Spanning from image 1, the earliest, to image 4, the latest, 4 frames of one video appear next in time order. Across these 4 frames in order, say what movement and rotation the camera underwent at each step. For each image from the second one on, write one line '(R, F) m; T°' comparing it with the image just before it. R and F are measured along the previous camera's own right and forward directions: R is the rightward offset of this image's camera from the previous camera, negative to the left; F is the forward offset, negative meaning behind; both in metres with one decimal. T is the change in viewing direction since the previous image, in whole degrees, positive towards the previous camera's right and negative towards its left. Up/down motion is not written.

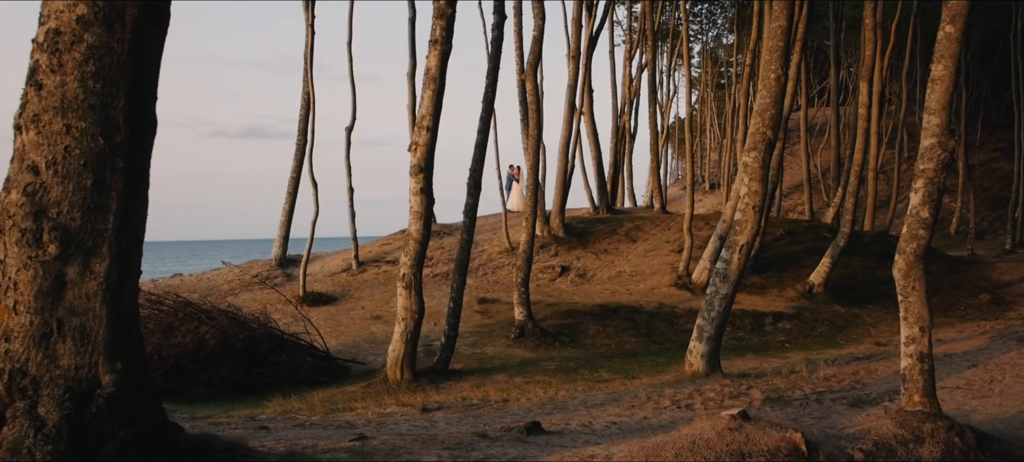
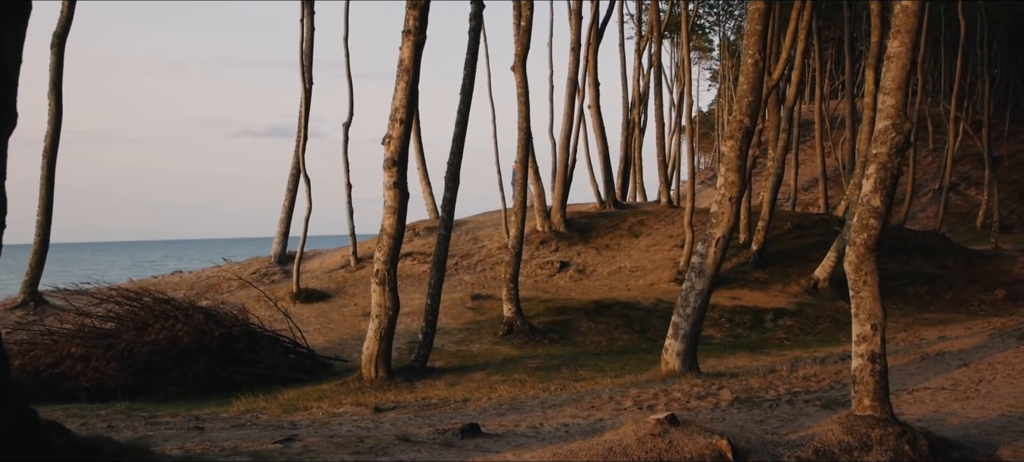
(+0.8, +0.5) m; -2°
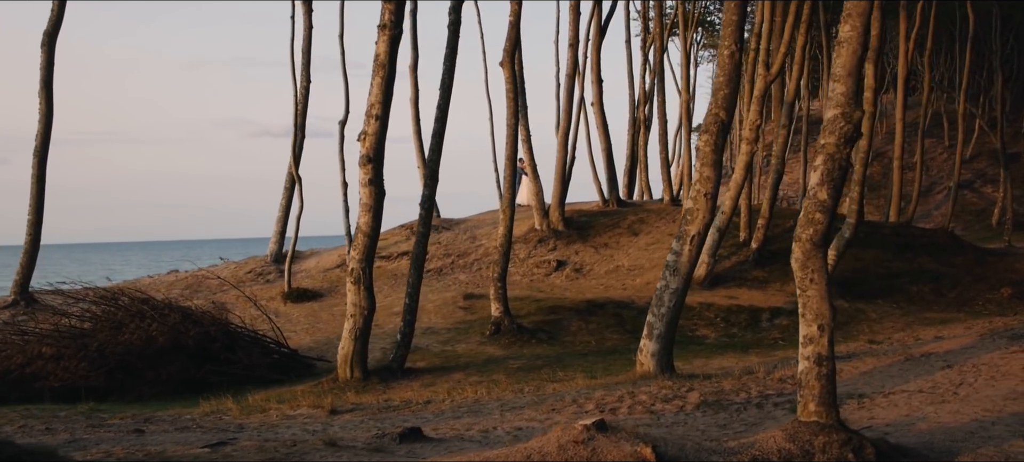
(+0.7, +0.4) m; -1°
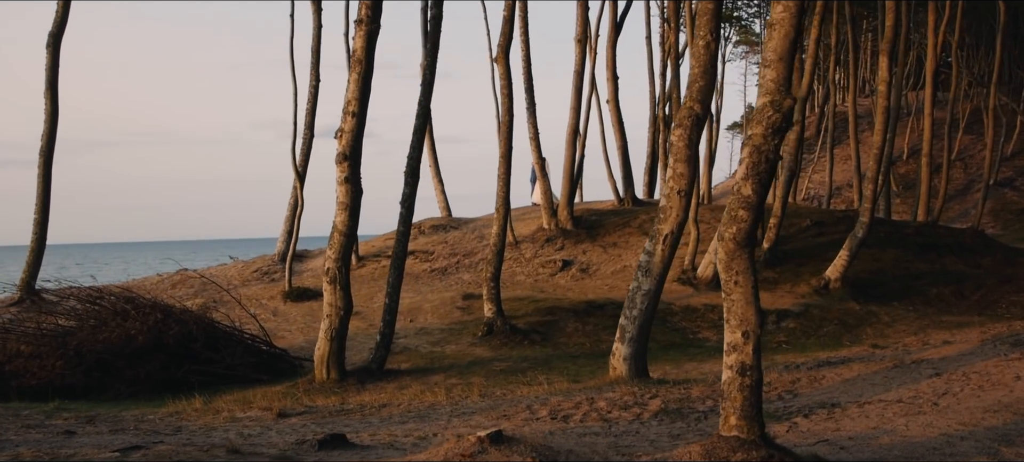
(+0.9, +0.5) m; -3°
